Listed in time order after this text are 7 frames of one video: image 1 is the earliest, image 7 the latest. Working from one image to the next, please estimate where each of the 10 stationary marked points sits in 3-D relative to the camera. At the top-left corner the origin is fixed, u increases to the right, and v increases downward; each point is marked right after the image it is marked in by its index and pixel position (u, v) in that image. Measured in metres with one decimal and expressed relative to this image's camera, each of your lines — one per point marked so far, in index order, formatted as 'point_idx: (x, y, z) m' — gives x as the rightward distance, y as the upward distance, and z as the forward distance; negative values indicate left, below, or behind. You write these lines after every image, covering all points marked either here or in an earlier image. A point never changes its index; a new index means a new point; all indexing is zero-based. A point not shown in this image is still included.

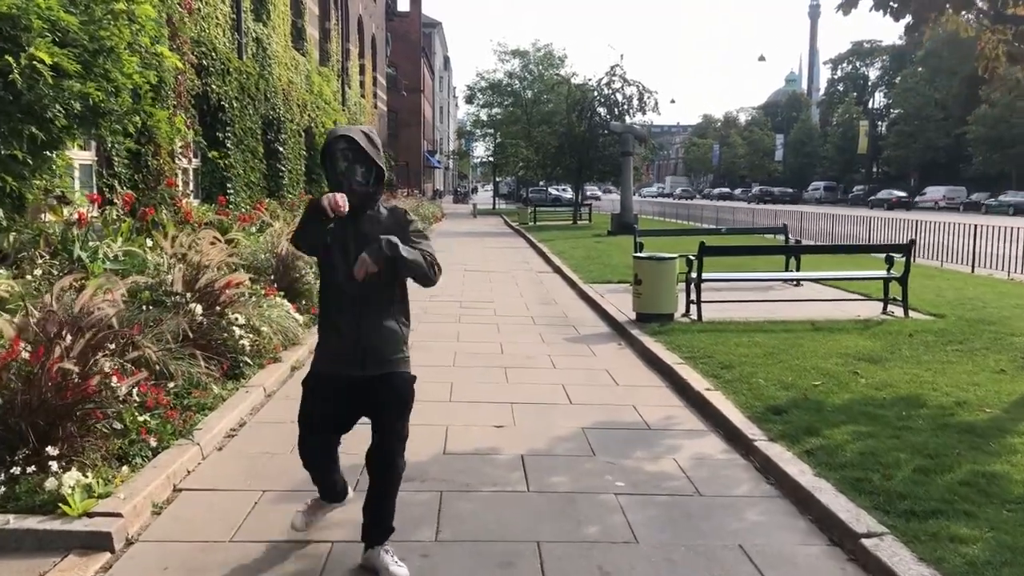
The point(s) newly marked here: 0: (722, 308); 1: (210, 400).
0: (+2.5, -0.2, +10.6) m
1: (-1.9, -0.7, +5.8) m
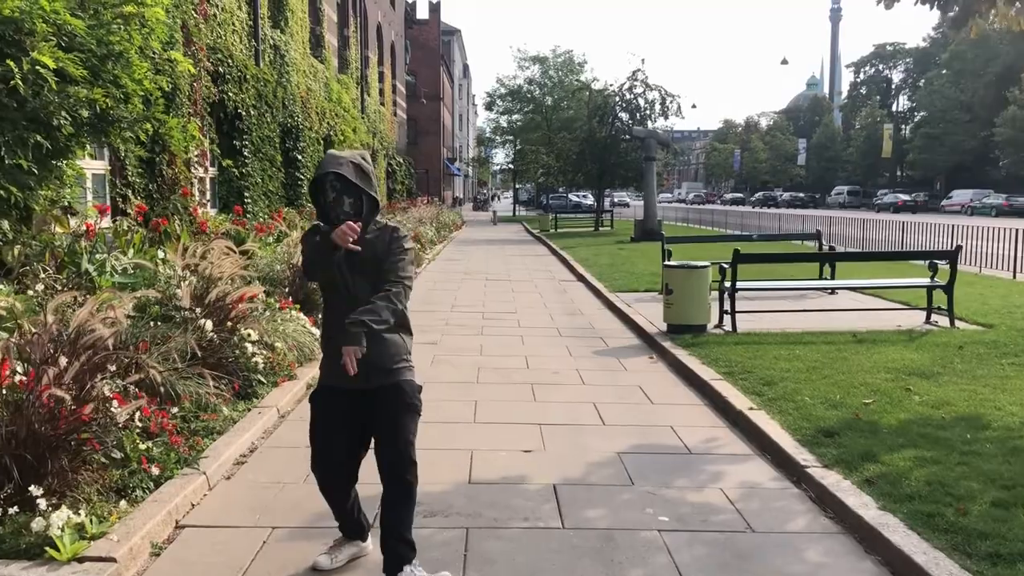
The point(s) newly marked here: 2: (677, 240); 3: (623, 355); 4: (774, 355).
0: (+2.7, -0.3, +10.2) m
1: (-1.8, -0.8, +5.4) m
2: (+2.5, +0.7, +13.8) m
3: (+1.1, -0.6, +8.7) m
4: (+2.3, -0.6, +7.9) m
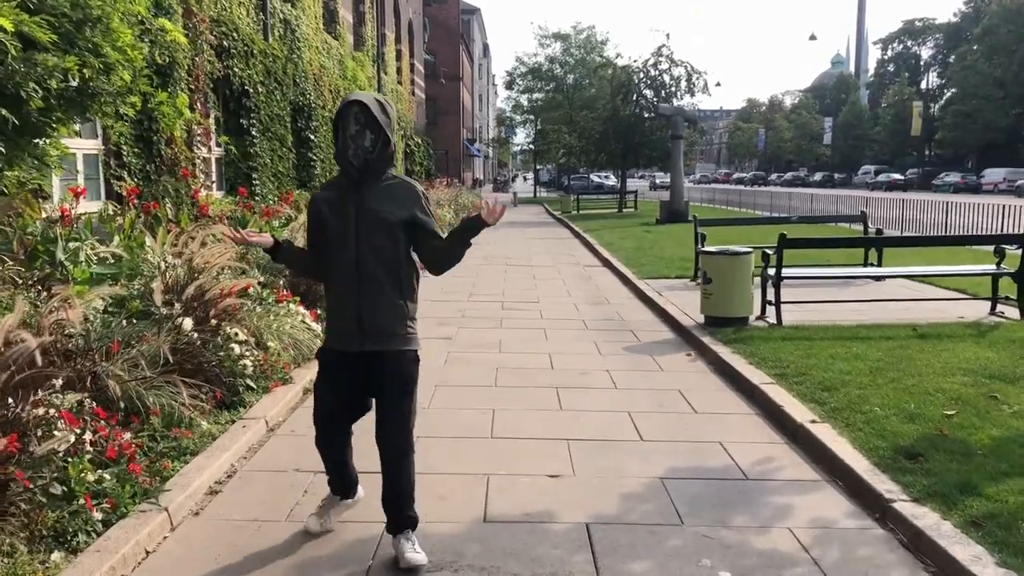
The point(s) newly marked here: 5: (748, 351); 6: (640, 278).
0: (+3.0, -0.2, +9.3) m
1: (-1.6, -0.8, +4.7) m
2: (+2.8, +0.9, +12.9) m
3: (+1.3, -0.6, +7.9) m
4: (+2.5, -0.5, +7.1) m
5: (+1.9, -0.5, +7.3) m
6: (+1.8, +0.1, +12.6) m
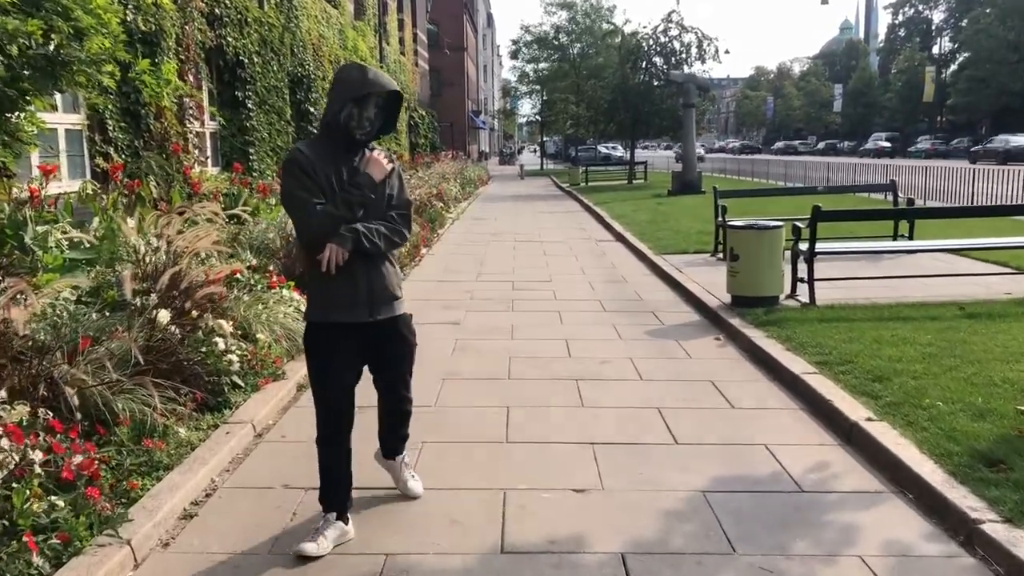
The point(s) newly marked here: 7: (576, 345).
0: (+3.1, 0.0, +8.6) m
1: (-1.6, -0.8, +4.1) m
2: (+3.0, +1.3, +12.3) m
3: (+1.4, -0.4, +7.3) m
4: (+2.6, -0.3, +6.5) m
5: (+2.0, -0.3, +6.7) m
6: (+1.9, +0.5, +11.9) m
7: (+0.5, -0.4, +6.9) m
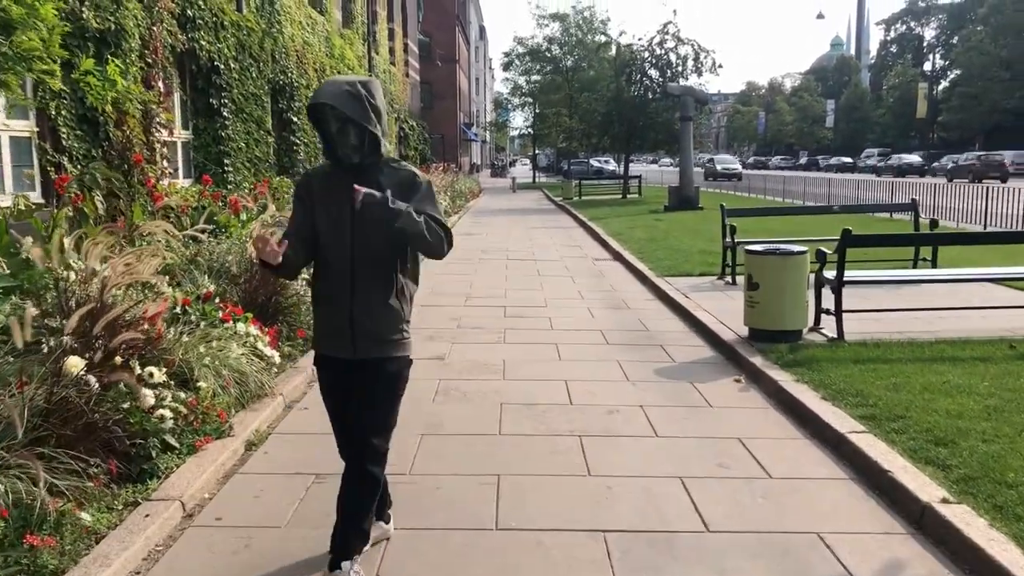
0: (+3.0, -0.3, +7.8) m
1: (-1.6, -0.9, +3.2) m
2: (+2.9, +1.0, +11.4) m
3: (+1.3, -0.6, +6.4) m
4: (+2.5, -0.6, +5.6) m
5: (+2.0, -0.6, +5.9) m
6: (+1.8, +0.1, +11.1) m
7: (+0.4, -0.7, +6.0) m
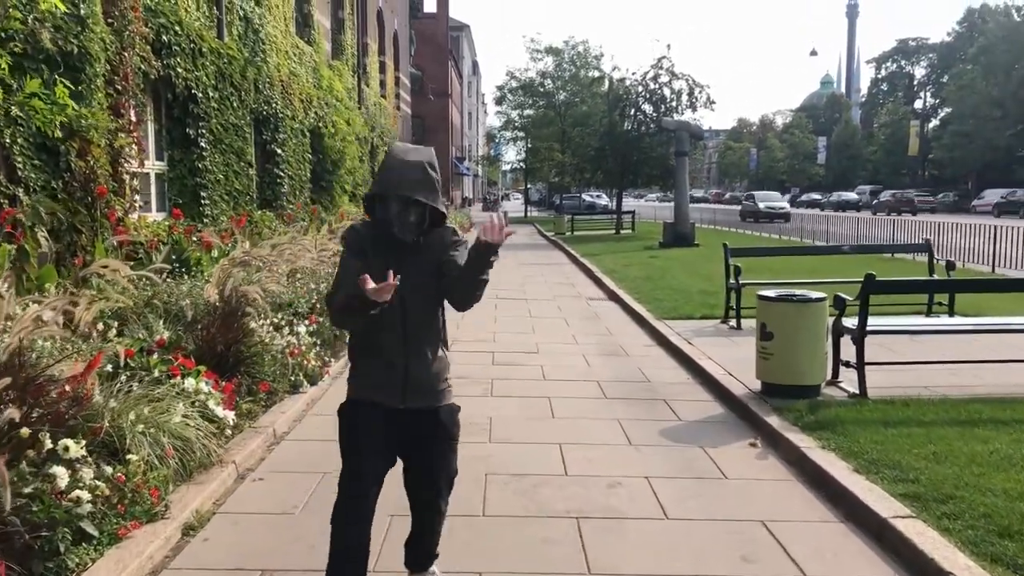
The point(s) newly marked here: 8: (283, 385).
0: (+2.9, -0.6, +7.1) m
1: (-1.6, -1.1, +2.4) m
2: (+2.8, +0.4, +10.8) m
3: (+1.2, -0.9, +5.7) m
4: (+2.4, -0.9, +4.9) m
5: (+1.9, -0.9, +5.2) m
6: (+1.7, -0.3, +10.4) m
7: (+0.4, -1.0, +5.3) m
8: (-1.6, -0.7, +6.4) m
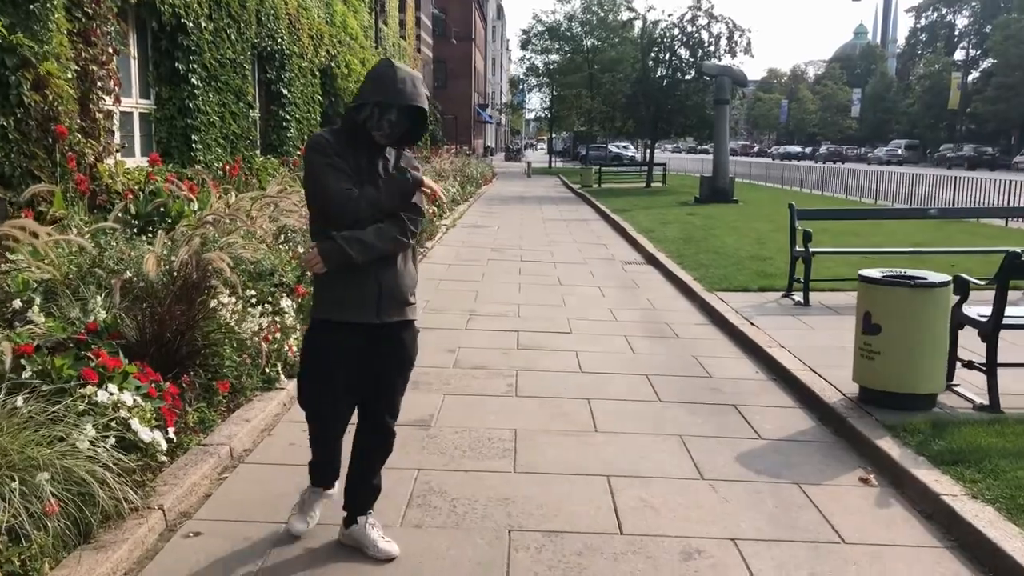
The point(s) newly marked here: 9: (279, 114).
0: (+3.1, -0.5, +5.6) m
1: (-1.6, -1.2, +1.1) m
2: (+3.0, +0.8, +9.3) m
3: (+1.4, -0.9, +4.3) m
4: (+2.6, -0.9, +3.5) m
5: (+2.0, -0.8, +3.8) m
6: (+1.9, 0.0, +8.9) m
7: (+0.5, -0.9, +3.9) m
8: (-1.5, -0.5, +5.1) m
9: (-4.0, +3.0, +15.5) m
